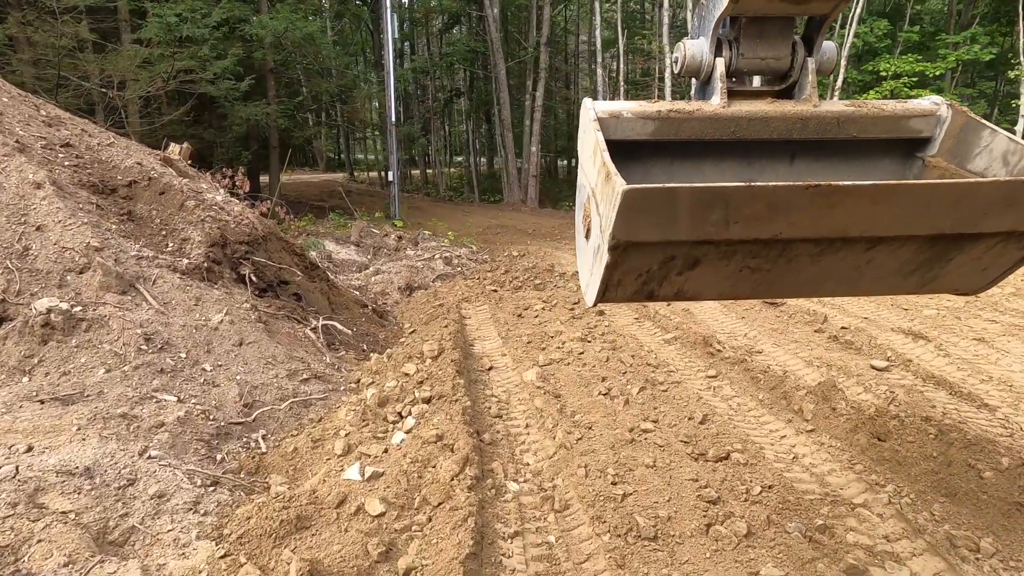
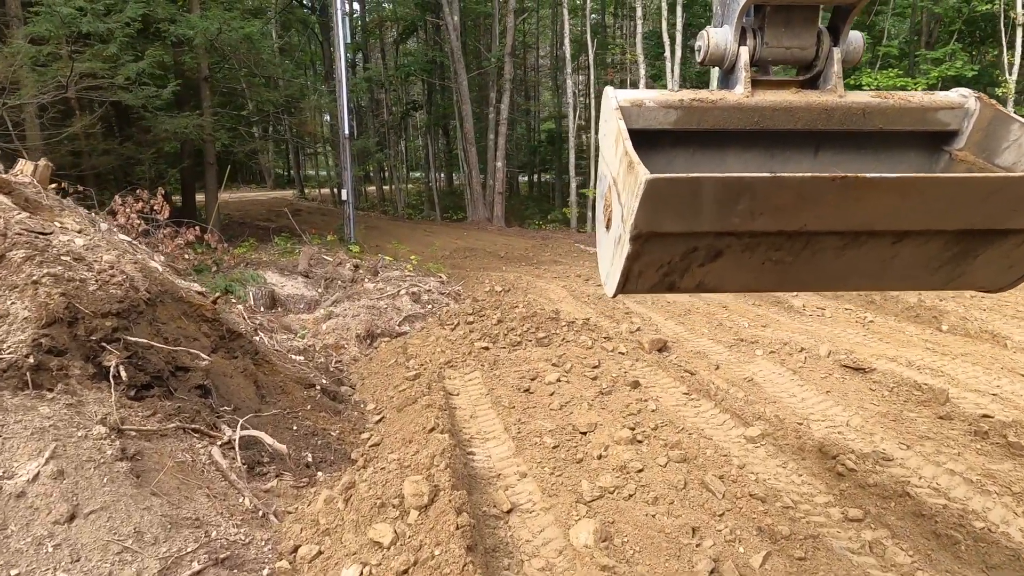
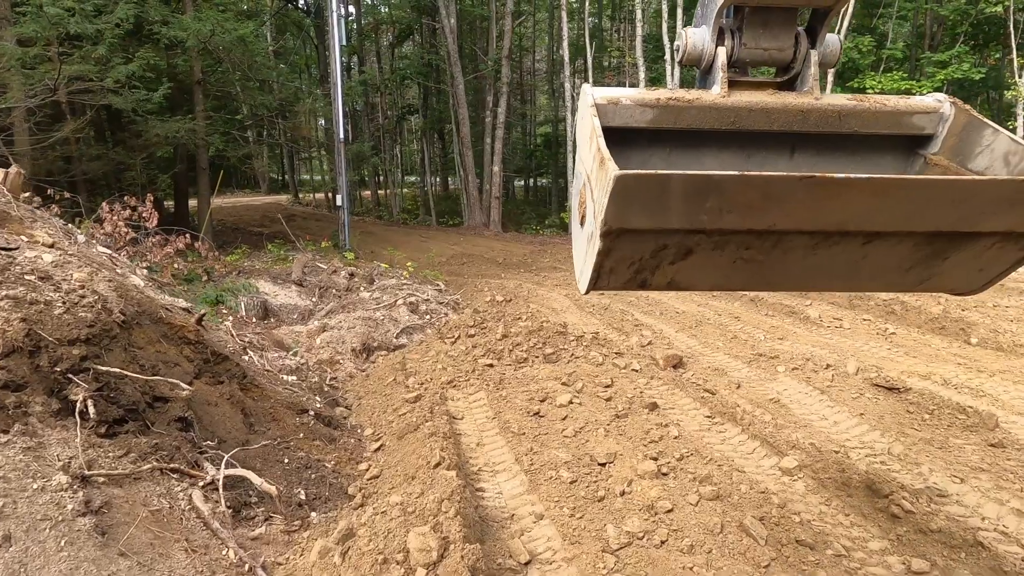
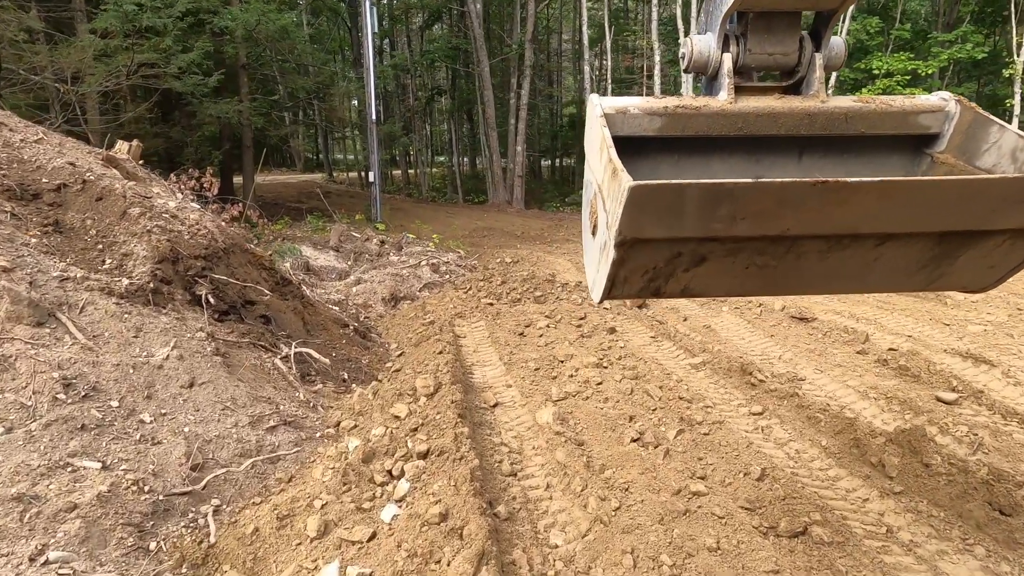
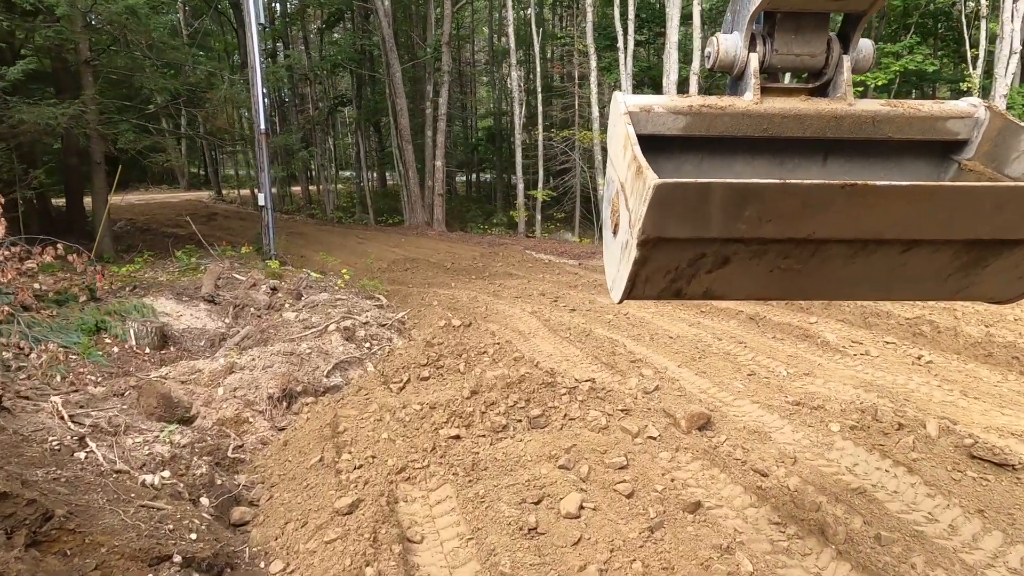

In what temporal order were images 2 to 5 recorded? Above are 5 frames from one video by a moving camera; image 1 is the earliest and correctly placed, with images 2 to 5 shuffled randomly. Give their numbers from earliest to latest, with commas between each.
4, 2, 3, 5
